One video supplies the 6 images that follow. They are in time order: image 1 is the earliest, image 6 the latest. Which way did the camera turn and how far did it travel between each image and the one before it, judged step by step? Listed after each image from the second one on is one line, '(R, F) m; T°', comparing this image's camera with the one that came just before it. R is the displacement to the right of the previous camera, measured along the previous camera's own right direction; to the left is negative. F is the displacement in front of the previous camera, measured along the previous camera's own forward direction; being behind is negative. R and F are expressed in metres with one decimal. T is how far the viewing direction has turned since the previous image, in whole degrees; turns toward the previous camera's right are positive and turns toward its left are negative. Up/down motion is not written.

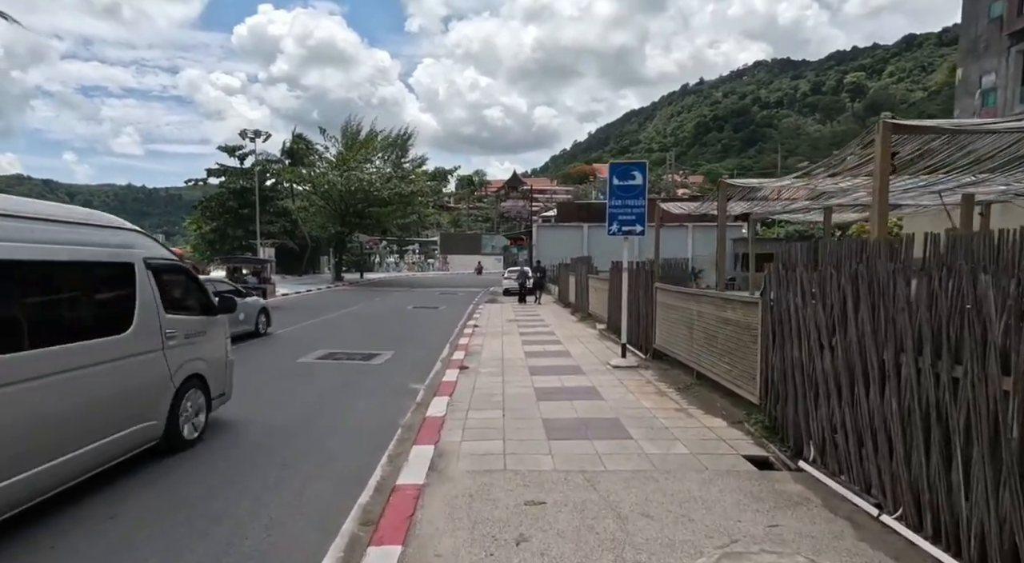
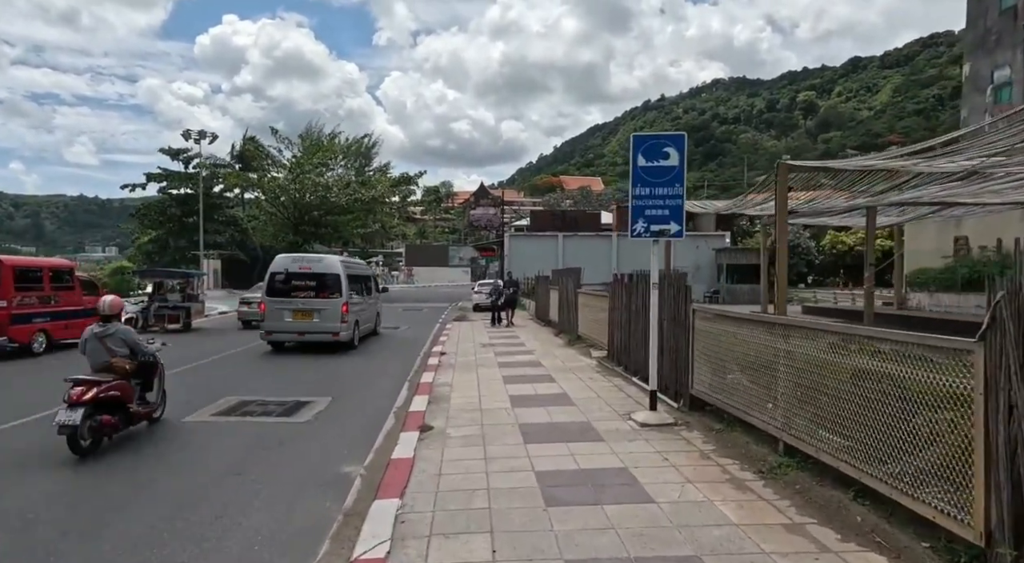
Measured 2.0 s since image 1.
(-0.2, +2.9) m; +3°
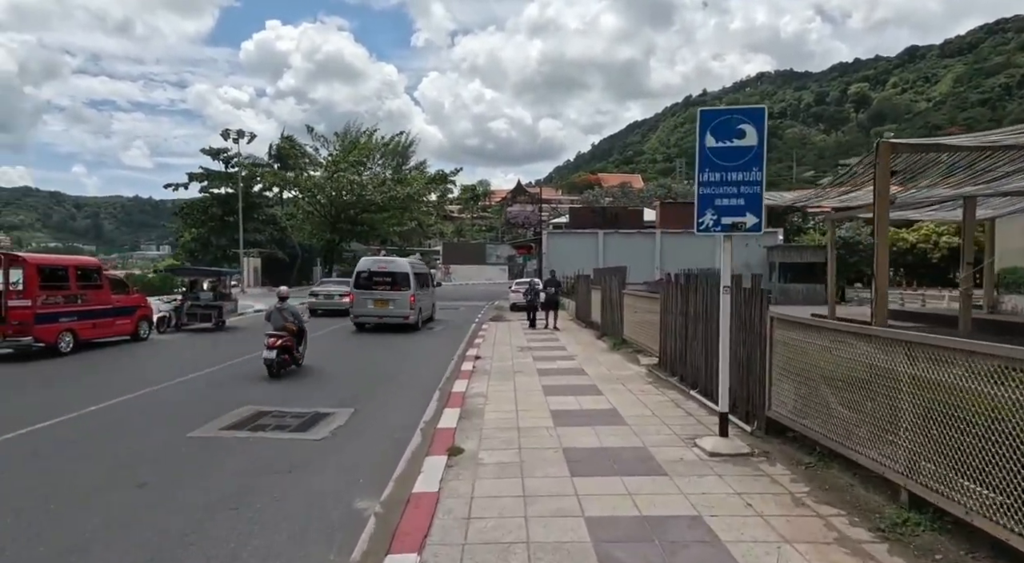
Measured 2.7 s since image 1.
(-0.1, +1.0) m; -4°
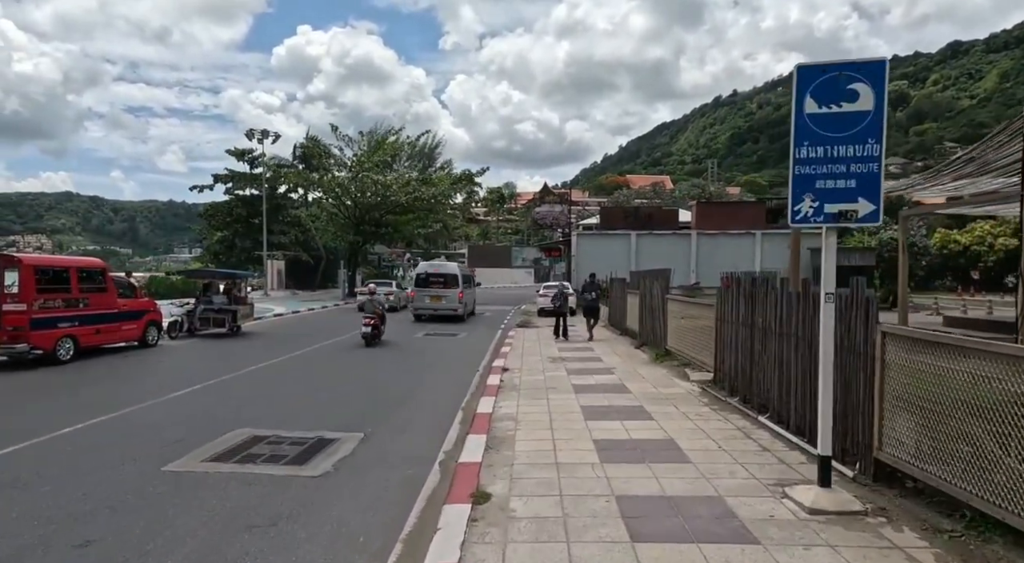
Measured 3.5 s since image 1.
(-0.1, +1.2) m; -2°
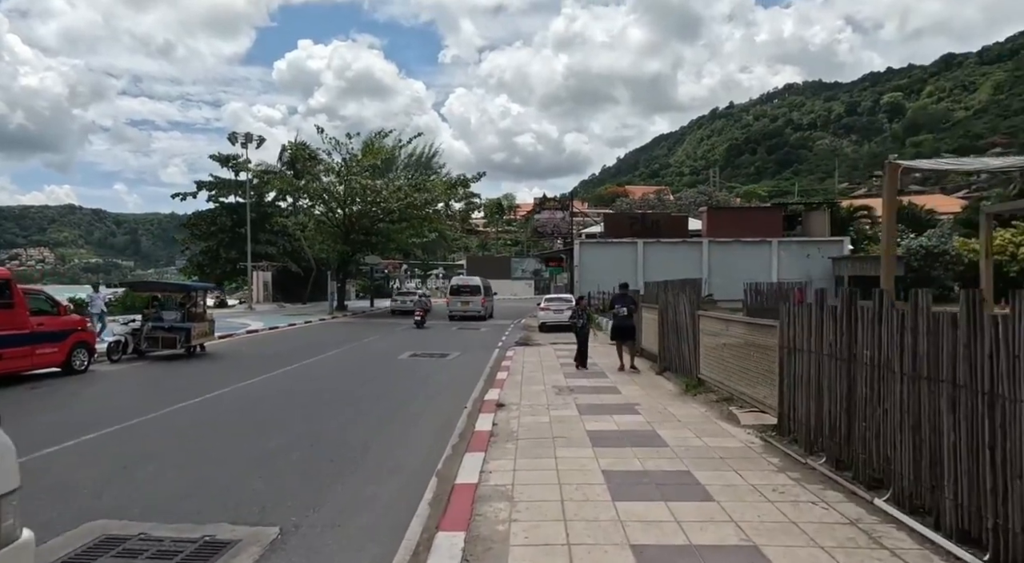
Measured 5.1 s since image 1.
(+0.1, +2.3) m; 0°
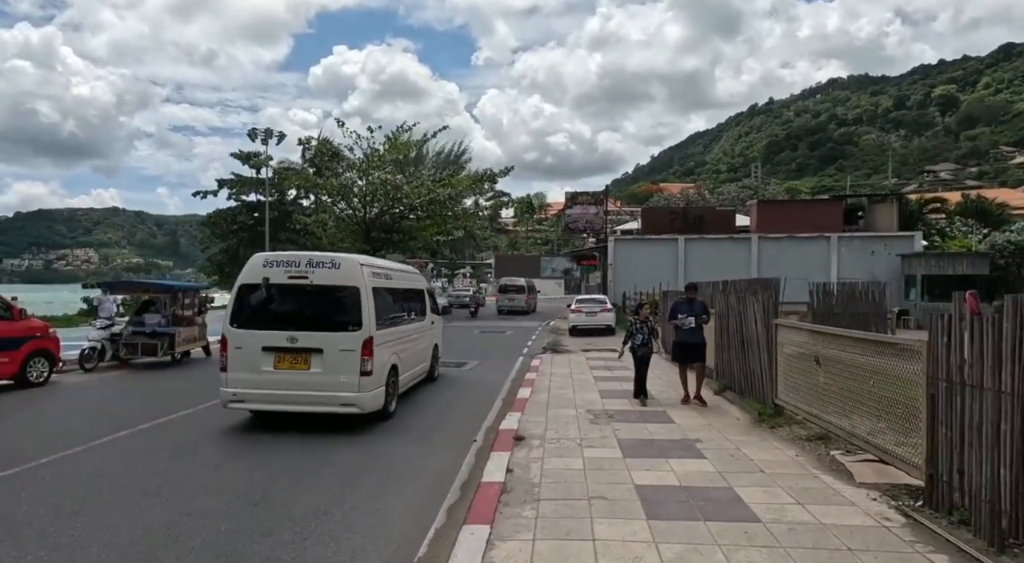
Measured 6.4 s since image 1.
(+0.1, +2.0) m; -3°
